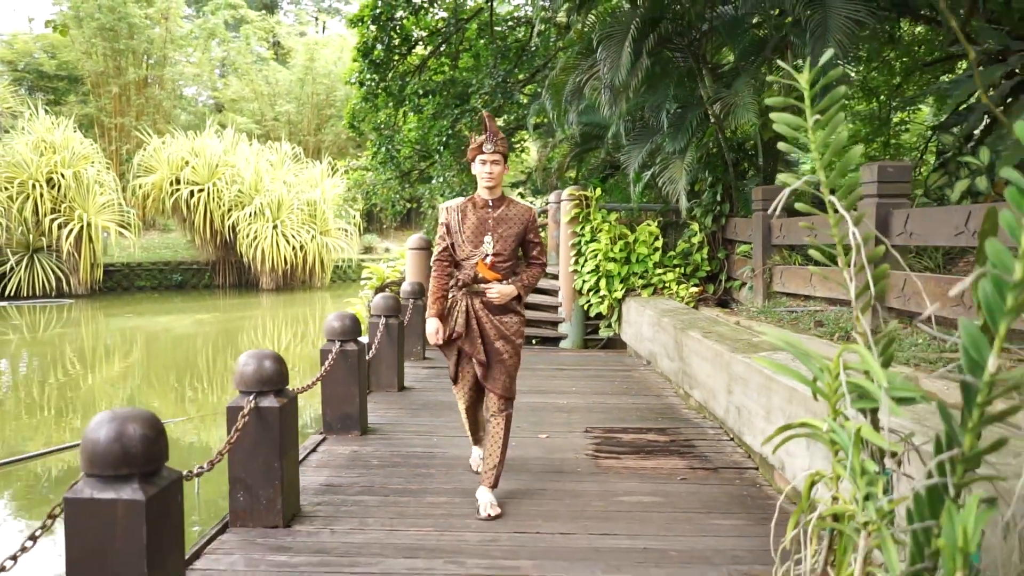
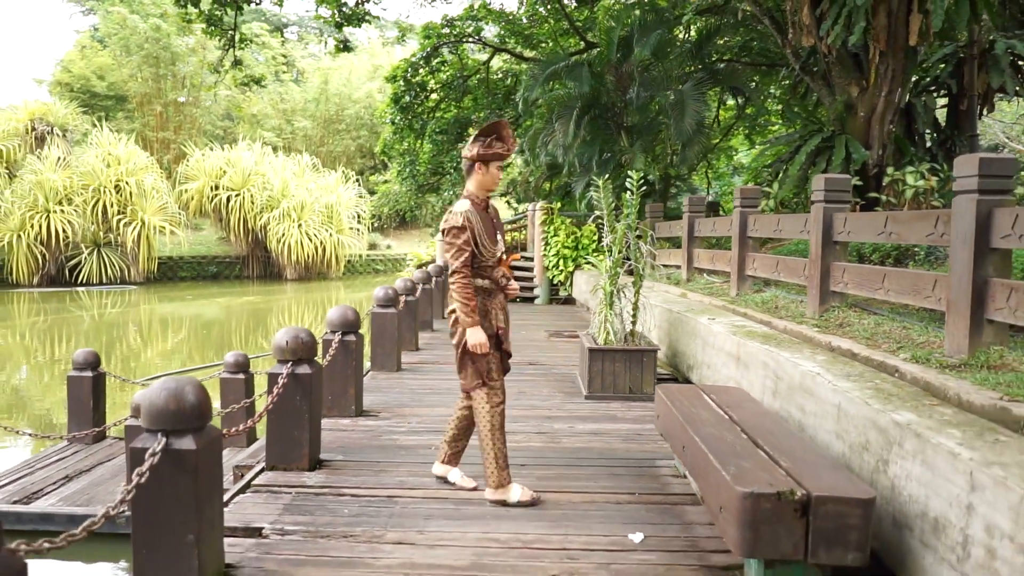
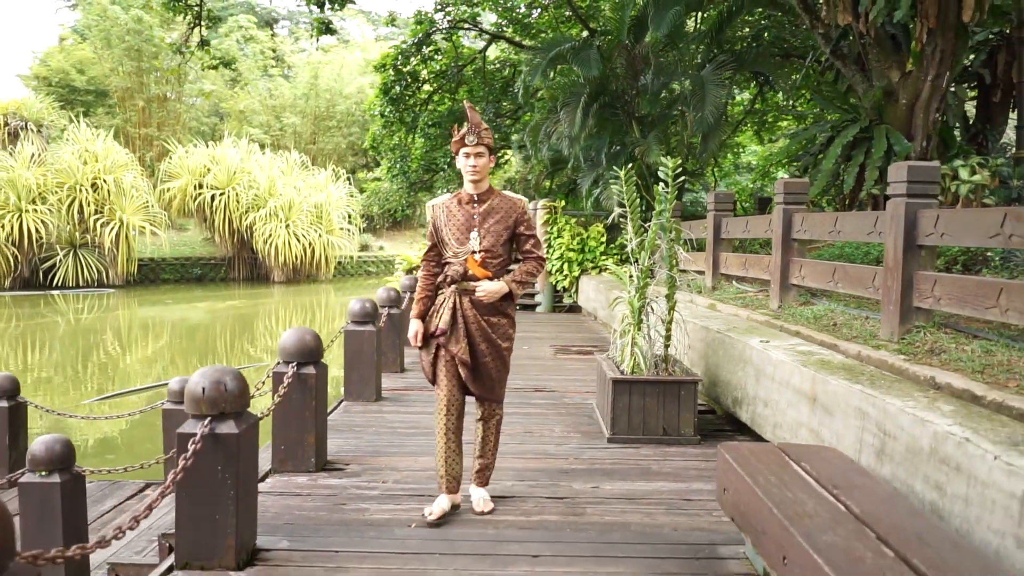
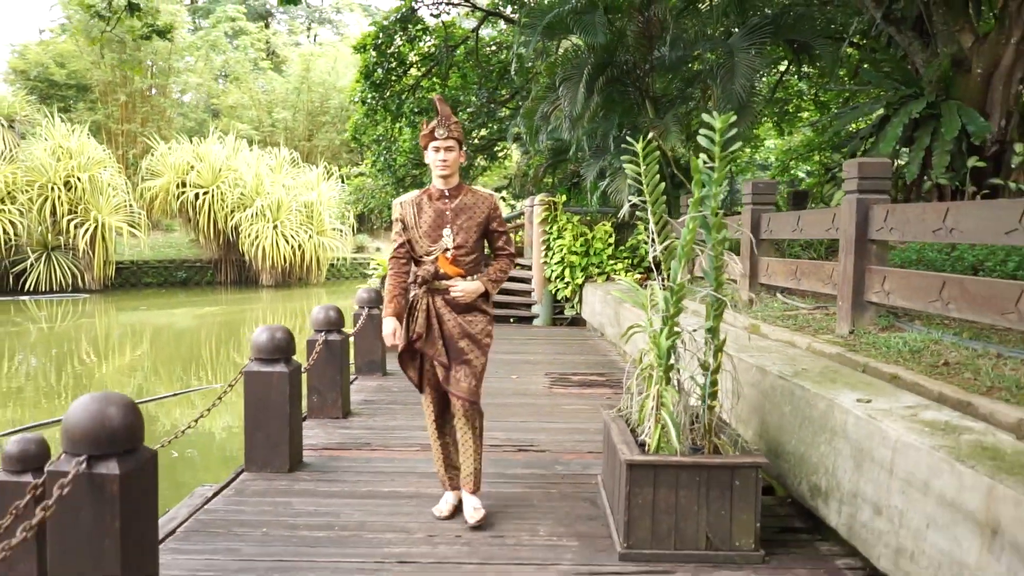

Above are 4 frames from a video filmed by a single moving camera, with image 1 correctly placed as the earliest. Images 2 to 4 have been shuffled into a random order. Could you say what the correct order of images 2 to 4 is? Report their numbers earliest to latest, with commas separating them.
4, 3, 2
